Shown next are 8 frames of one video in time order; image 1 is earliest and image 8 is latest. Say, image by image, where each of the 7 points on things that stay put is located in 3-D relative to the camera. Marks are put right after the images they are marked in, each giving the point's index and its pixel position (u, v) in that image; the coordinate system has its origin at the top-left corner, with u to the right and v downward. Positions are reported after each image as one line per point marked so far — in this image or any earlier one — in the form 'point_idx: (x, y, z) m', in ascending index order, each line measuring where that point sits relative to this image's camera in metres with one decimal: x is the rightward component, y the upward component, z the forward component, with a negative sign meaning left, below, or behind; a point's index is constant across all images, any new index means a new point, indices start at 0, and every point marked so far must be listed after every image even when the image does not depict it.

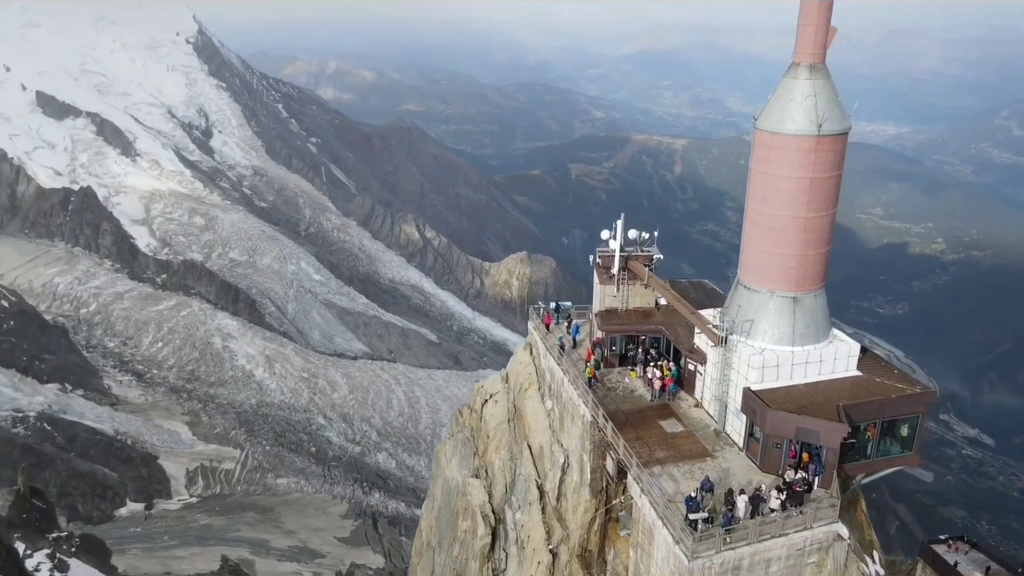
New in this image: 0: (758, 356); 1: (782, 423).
0: (+4.6, -1.3, +14.1) m
1: (+4.9, -2.4, +13.4) m
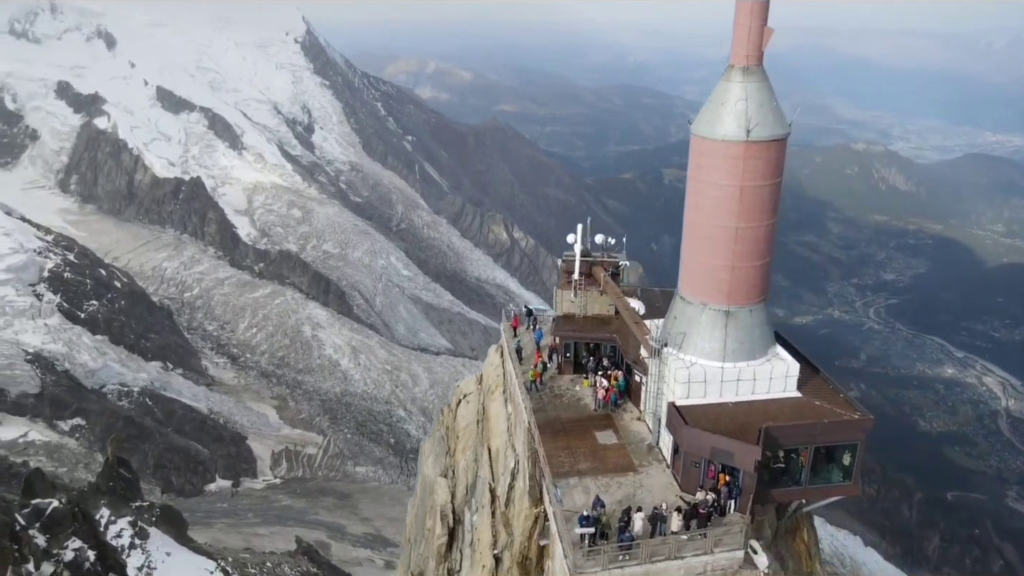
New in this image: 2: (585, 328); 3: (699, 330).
0: (+3.1, -1.5, +13.5) m
1: (+3.2, -2.7, +12.7) m
2: (+1.7, -0.9, +16.9) m
3: (+3.4, -0.8, +13.8) m
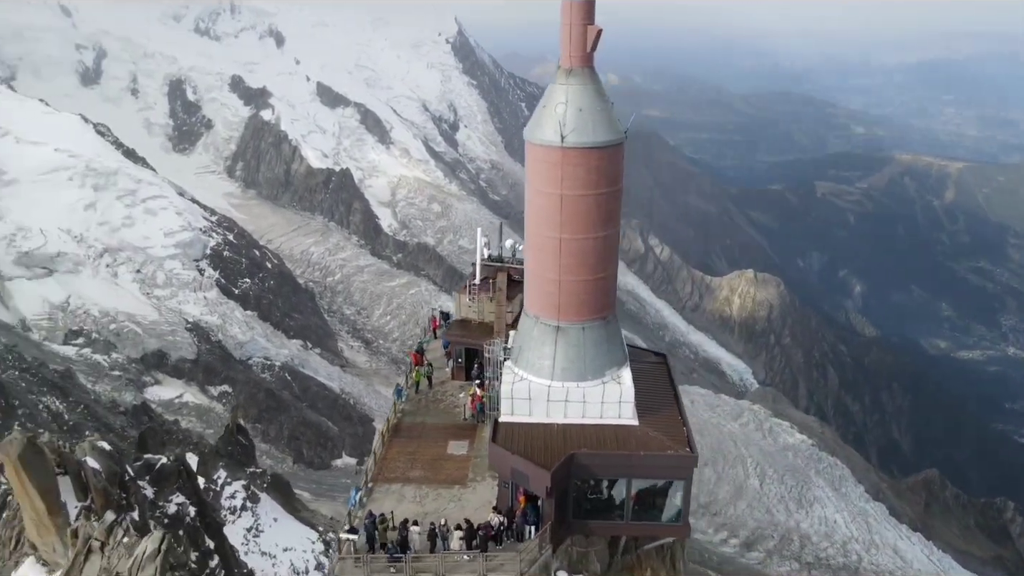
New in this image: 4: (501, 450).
0: (-0.1, -1.7, +12.9) m
1: (-0.2, -2.8, +12.1) m
2: (-0.9, -1.0, +16.5) m
3: (+0.4, -1.0, +13.1) m
4: (-0.2, -2.7, +12.1) m
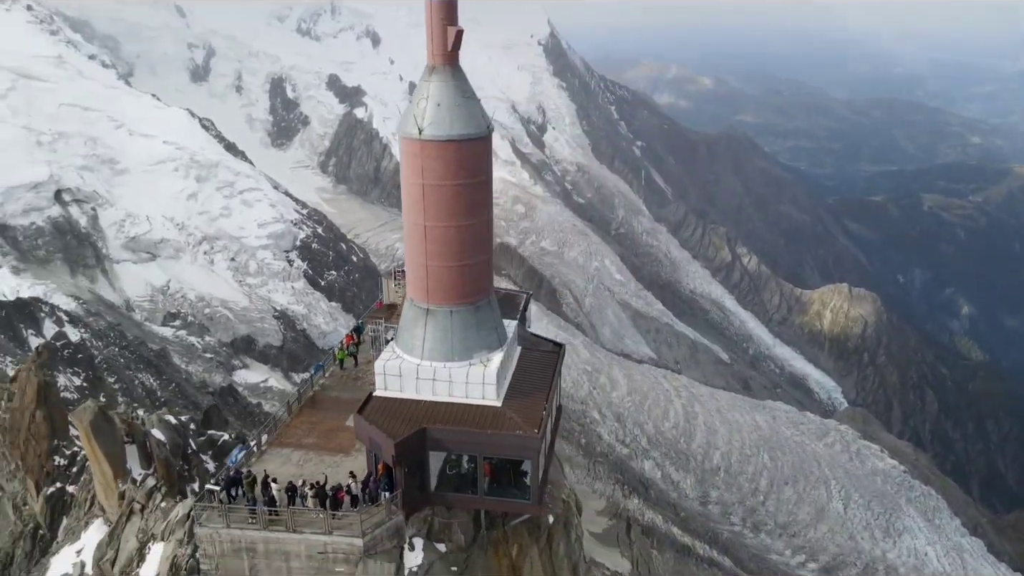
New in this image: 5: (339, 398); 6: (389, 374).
0: (-2.4, -1.4, +13.8) m
1: (-2.7, -2.5, +13.1) m
2: (-2.8, -0.7, +17.5) m
3: (-1.9, -0.7, +14.0) m
4: (-2.6, -2.3, +13.0) m
5: (-3.9, -2.5, +16.7) m
6: (-2.3, -1.6, +13.8) m
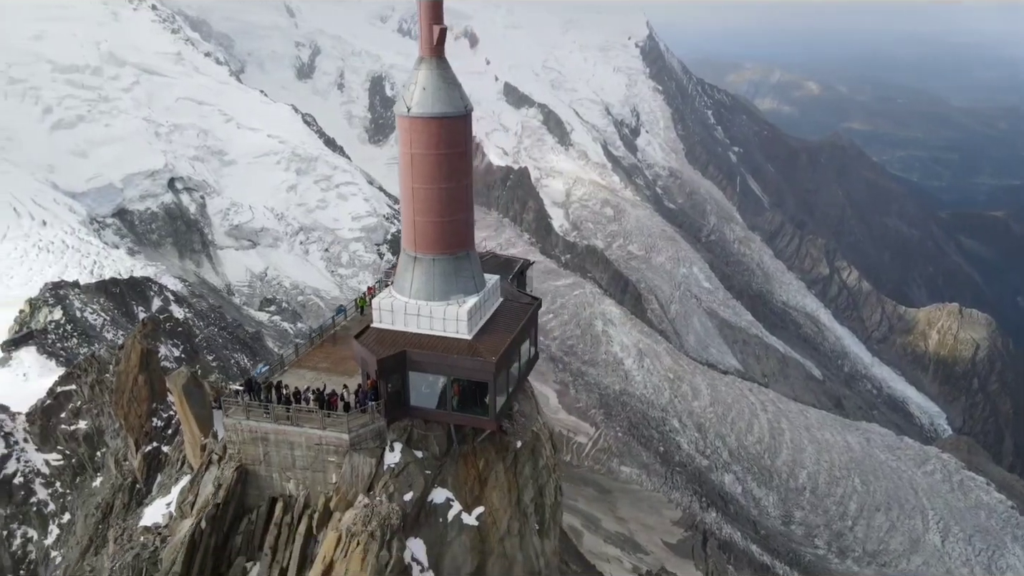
0: (-3.0, -0.3, +16.8) m
1: (-3.4, -1.4, +16.1) m
2: (-2.9, +0.4, +20.6) m
3: (-2.5, +0.4, +17.0) m
4: (-3.4, -1.2, +16.1) m
5: (-4.2, -1.3, +19.8) m
6: (-2.9, -0.5, +16.8) m
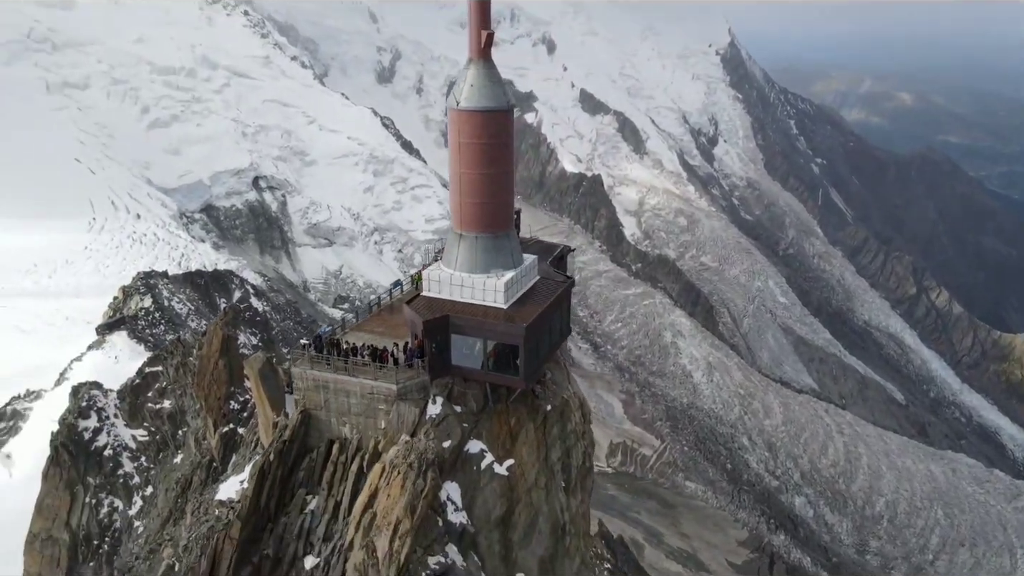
0: (-0.7, 0.0, +15.2) m
1: (-1.2, -1.1, +14.5) m
2: (-0.2, +0.6, +18.9) m
3: (-0.1, +0.5, +15.3) m
4: (-1.1, -1.0, +14.5) m
5: (-1.6, -1.1, +18.3) m
6: (-0.6, -0.3, +15.1) m
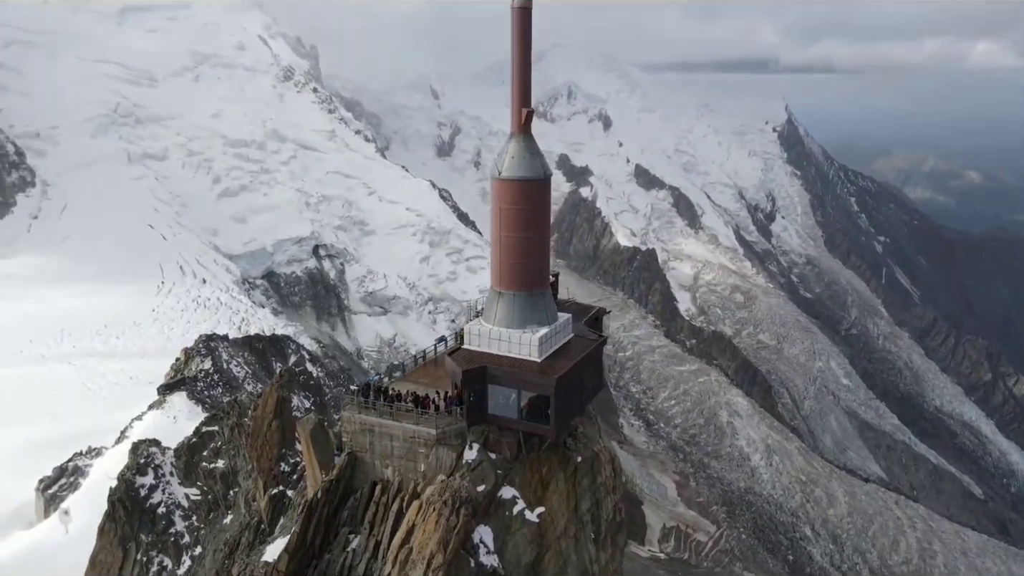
0: (+0.4, -1.8, +9.7) m
1: (-0.2, -2.8, +9.0) m
2: (+1.1, -1.6, +13.4) m
3: (+0.9, -1.2, +9.9) m
4: (-0.2, -2.7, +9.0) m
5: (-0.4, -3.1, +12.8) m
6: (+0.4, -2.0, +9.7) m
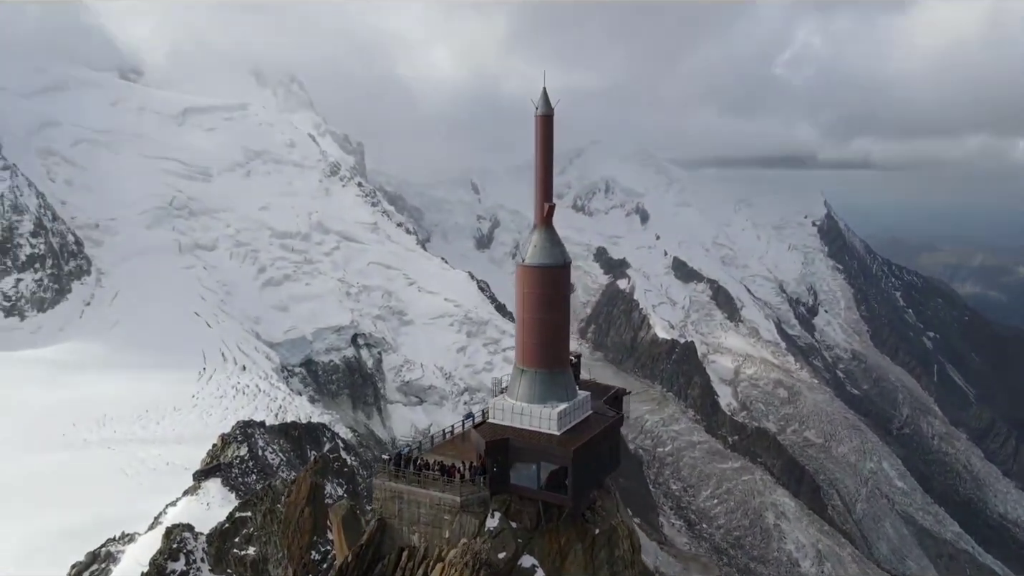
0: (+1.0, -3.6, +6.8) m
1: (+0.4, -4.5, +6.0) m
2: (+1.9, -3.8, +10.4) m
3: (+1.6, -3.0, +6.9) m
4: (+0.4, -4.3, +6.0) m
5: (+0.4, -5.2, +9.7) m
6: (+1.1, -3.8, +6.7) m
